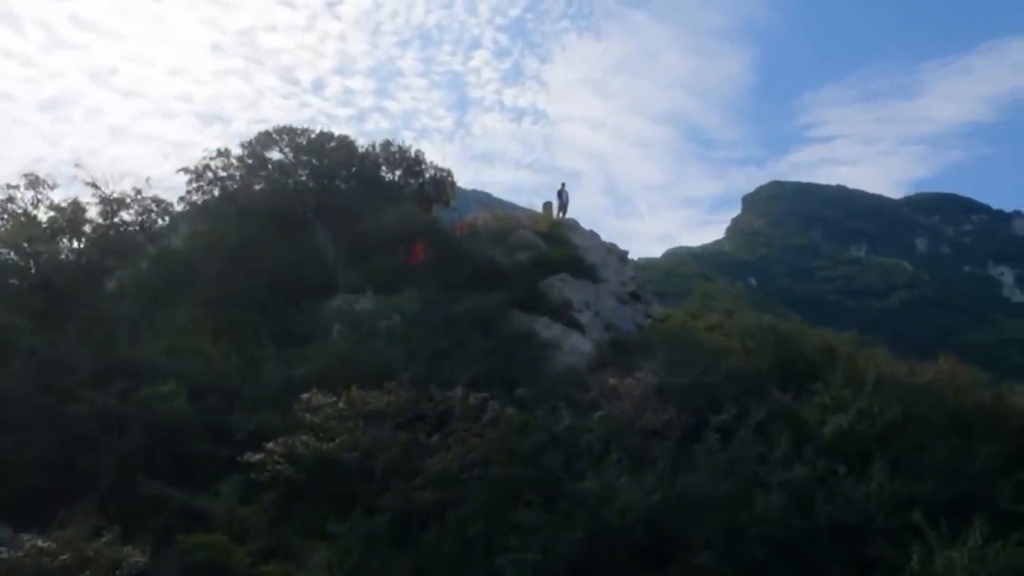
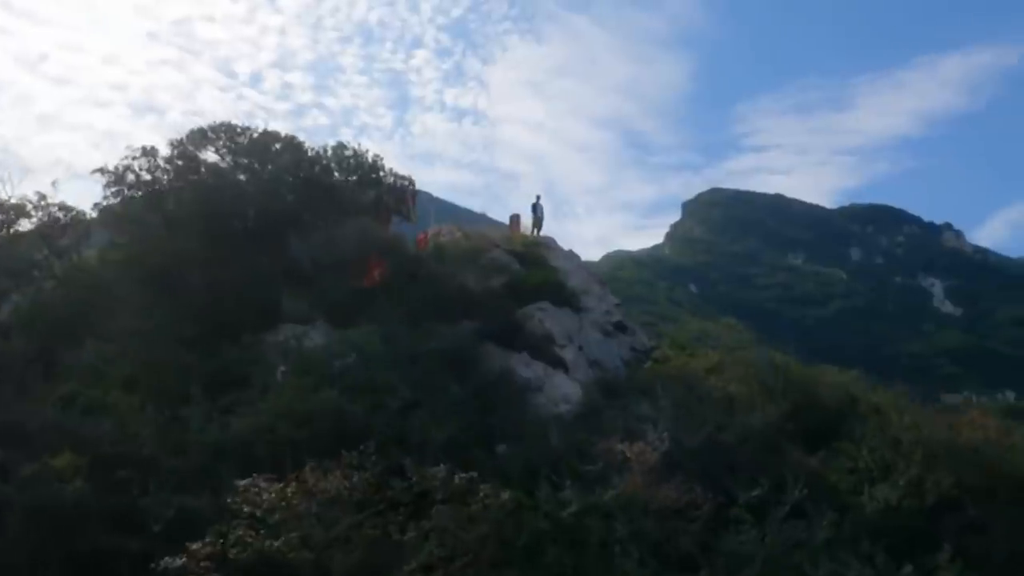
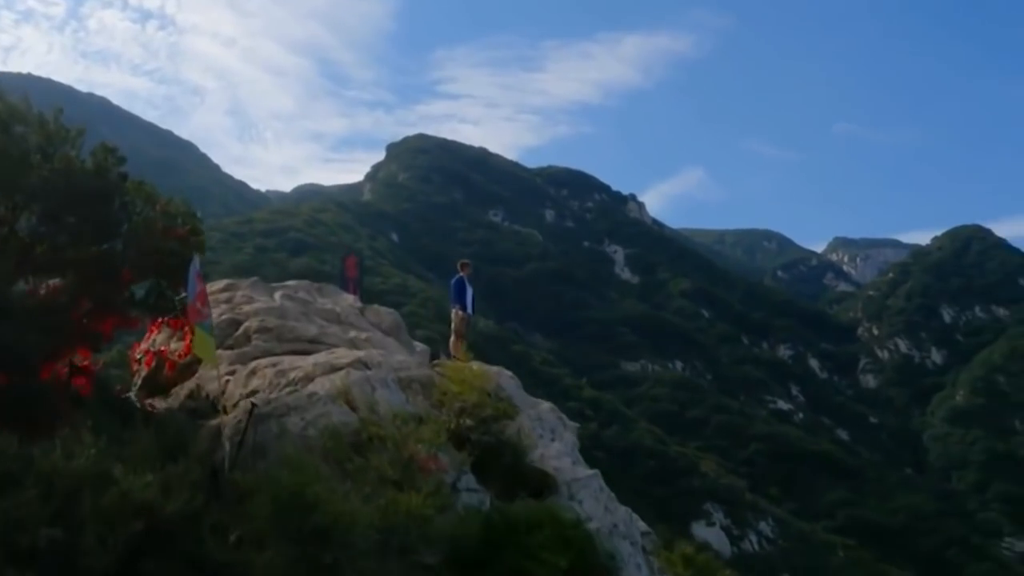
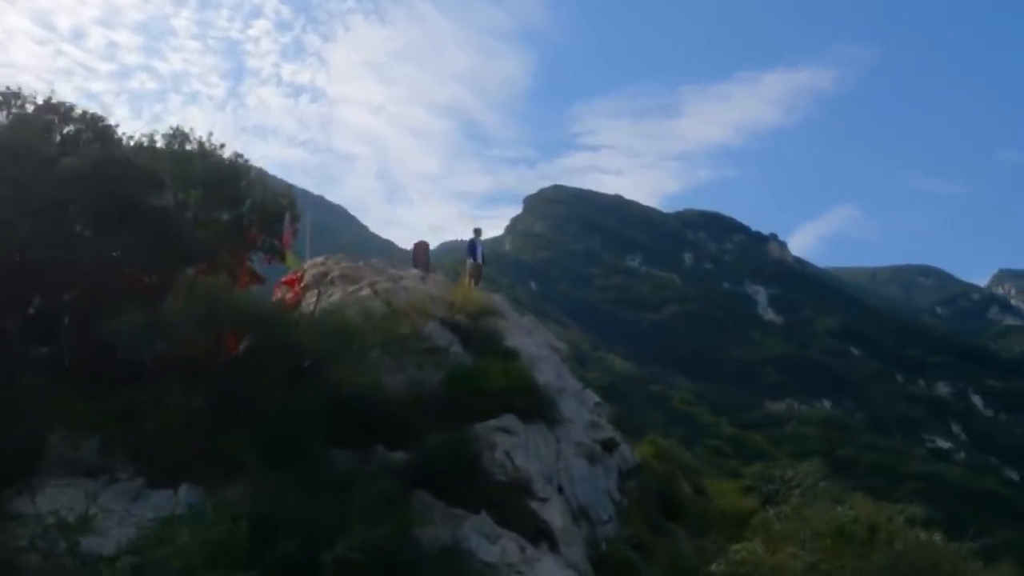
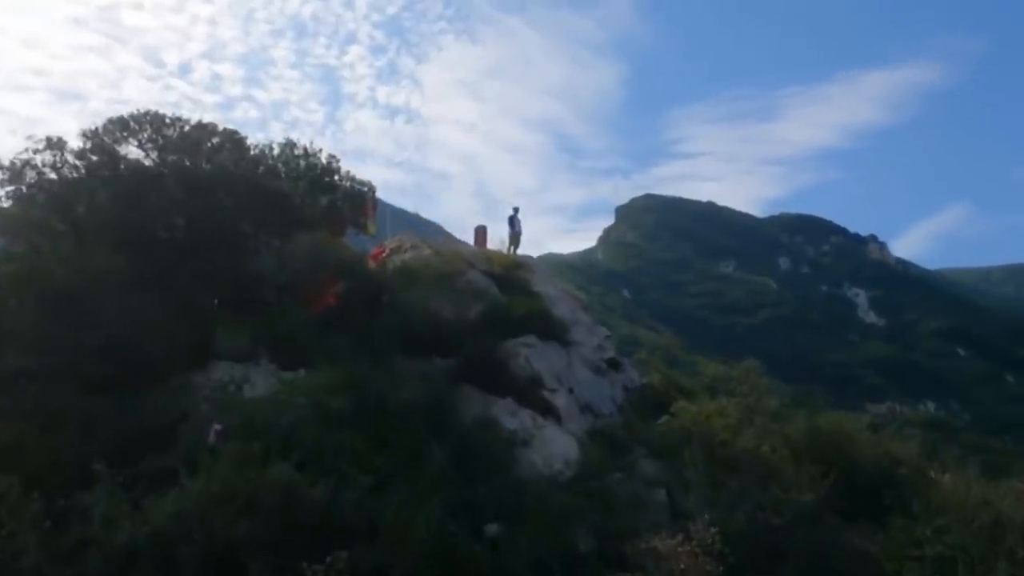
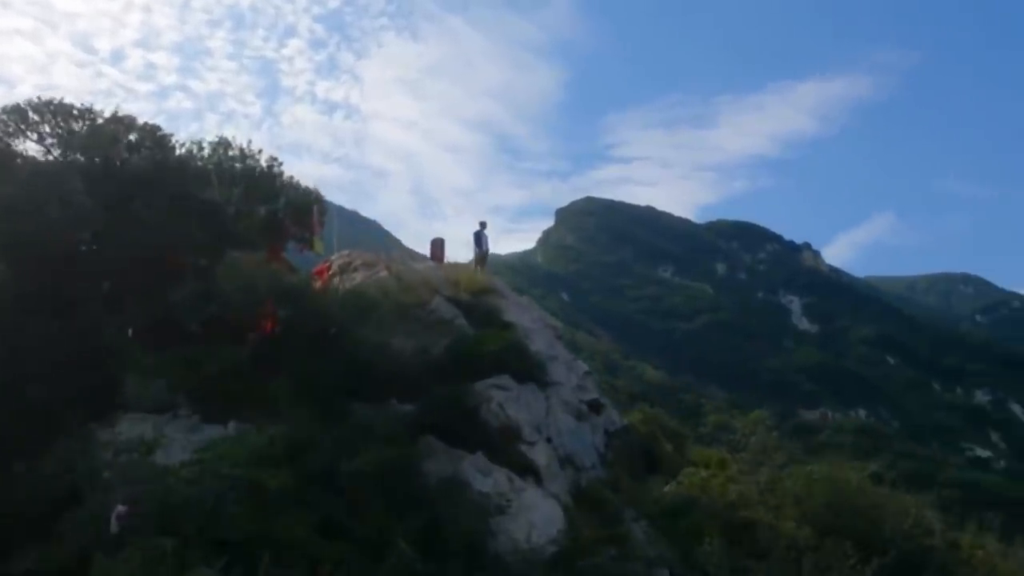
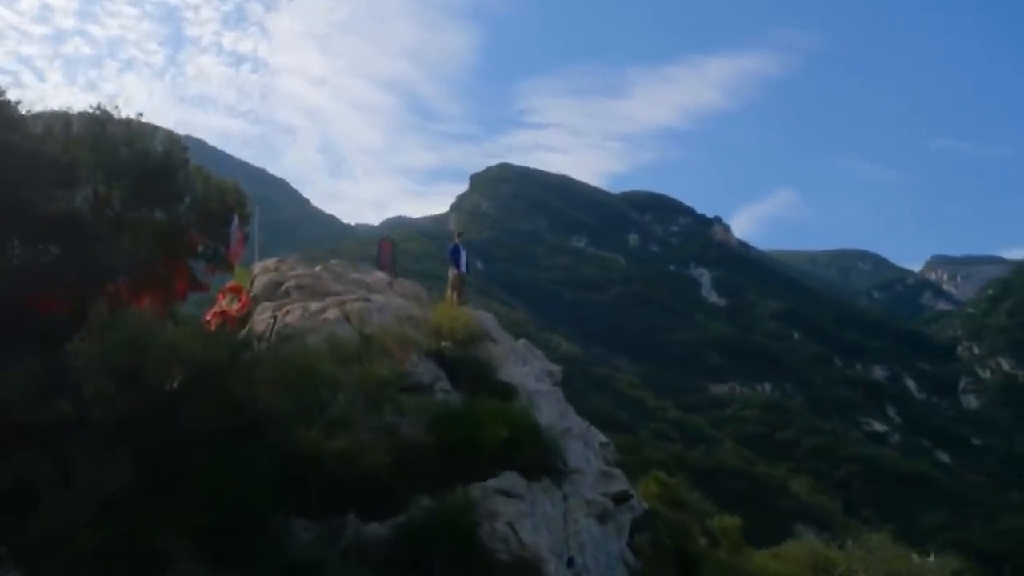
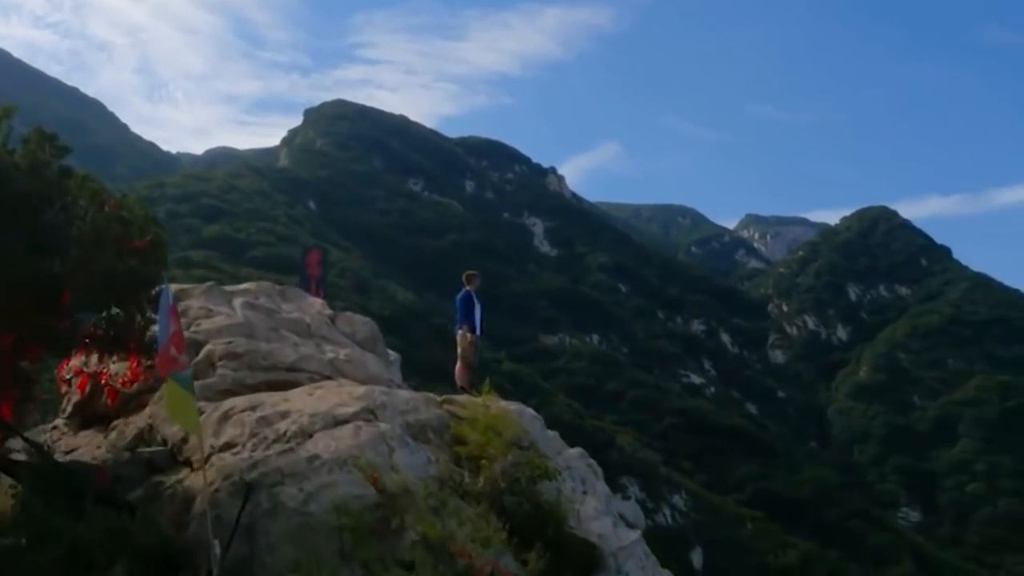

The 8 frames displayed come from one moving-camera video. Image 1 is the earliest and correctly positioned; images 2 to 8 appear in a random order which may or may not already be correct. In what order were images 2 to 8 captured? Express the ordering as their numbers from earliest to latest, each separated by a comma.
2, 5, 6, 4, 7, 3, 8
